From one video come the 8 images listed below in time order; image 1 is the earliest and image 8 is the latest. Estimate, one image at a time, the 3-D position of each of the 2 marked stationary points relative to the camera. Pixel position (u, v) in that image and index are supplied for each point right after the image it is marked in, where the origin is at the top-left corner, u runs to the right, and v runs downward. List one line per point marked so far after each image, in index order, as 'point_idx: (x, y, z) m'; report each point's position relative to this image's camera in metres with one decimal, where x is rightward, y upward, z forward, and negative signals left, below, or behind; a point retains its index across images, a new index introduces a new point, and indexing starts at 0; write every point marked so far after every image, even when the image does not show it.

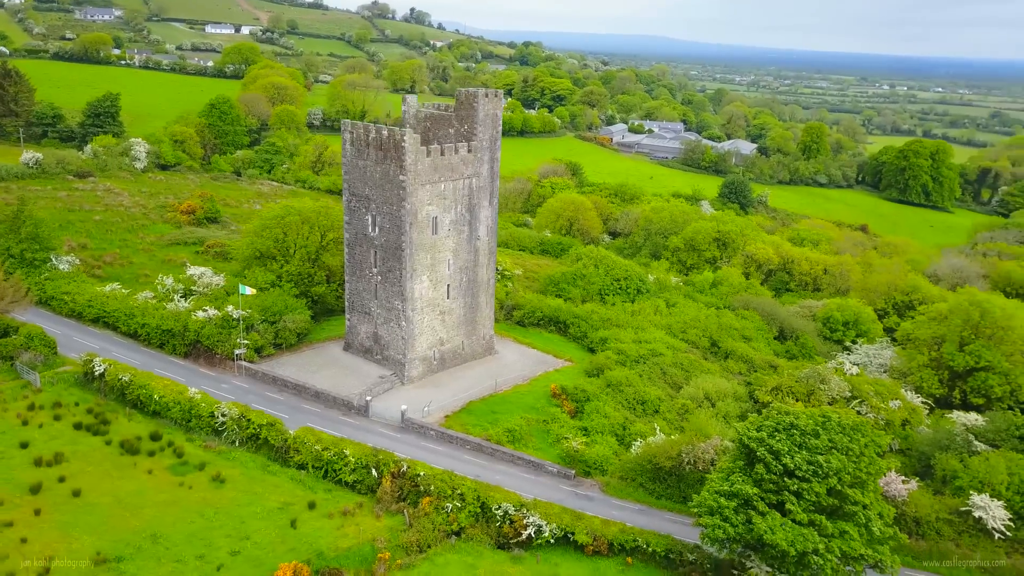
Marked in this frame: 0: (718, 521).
0: (+5.9, -6.7, +19.9) m
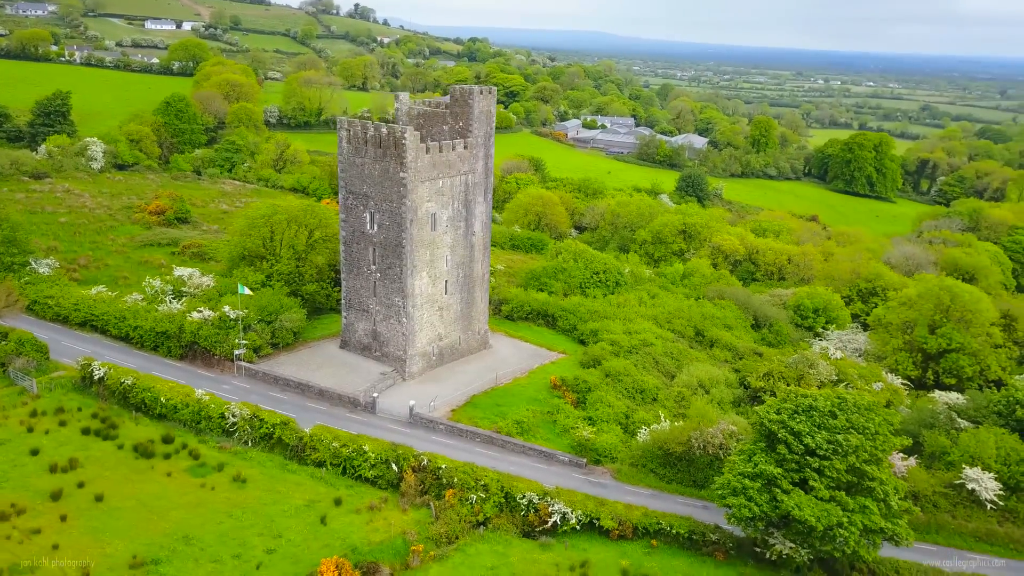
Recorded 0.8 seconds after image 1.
0: (+6.9, -6.3, +20.6) m
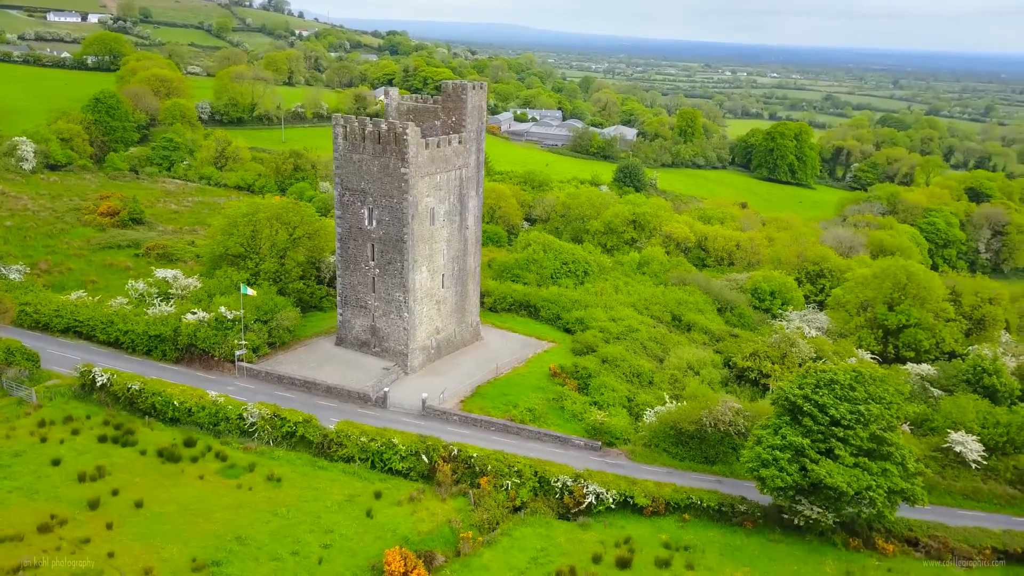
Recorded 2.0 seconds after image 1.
0: (+8.2, -5.7, +21.7) m
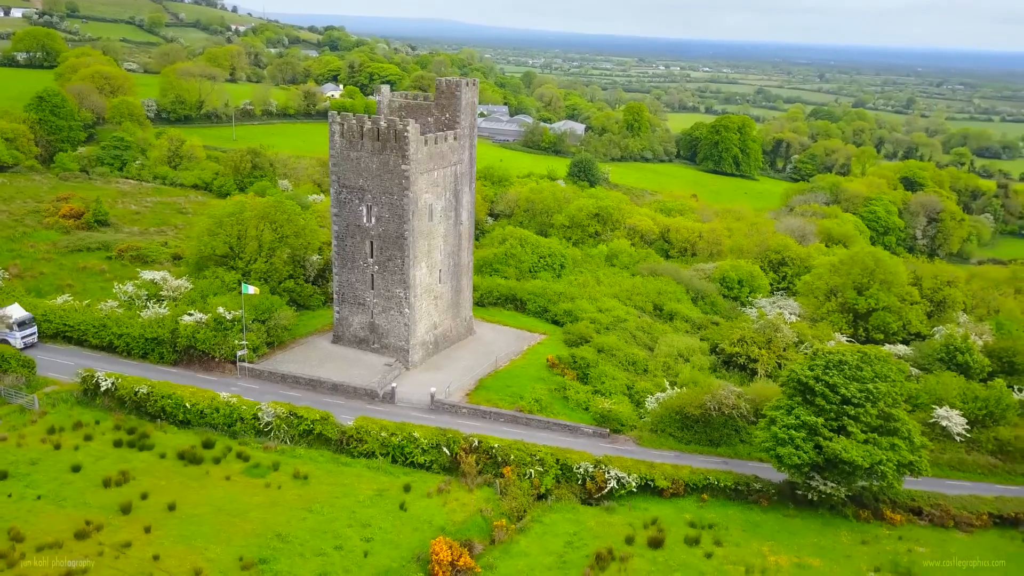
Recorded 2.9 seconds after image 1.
0: (+9.1, -5.2, +22.7) m
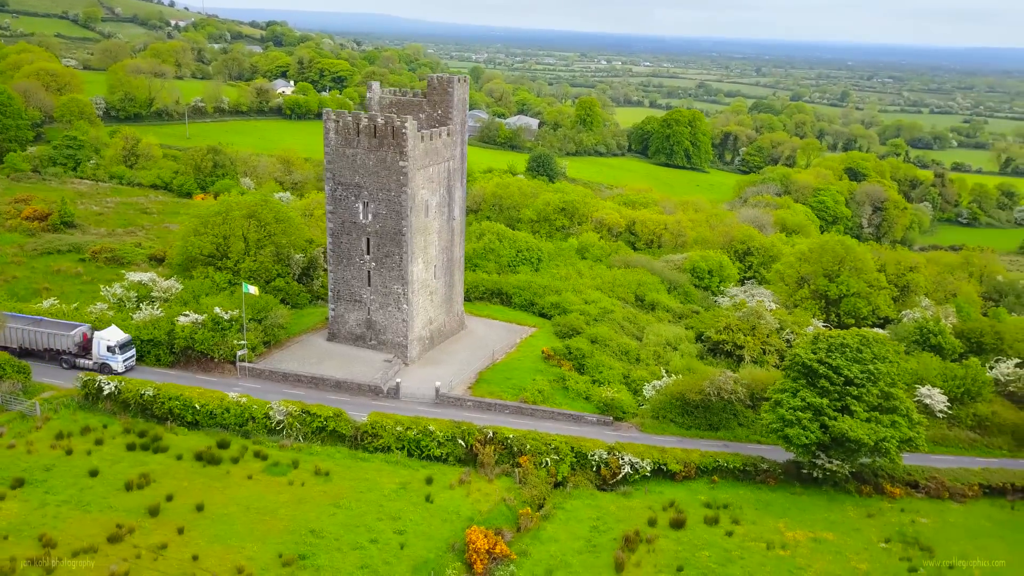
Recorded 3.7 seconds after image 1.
0: (+9.7, -4.8, +23.6) m
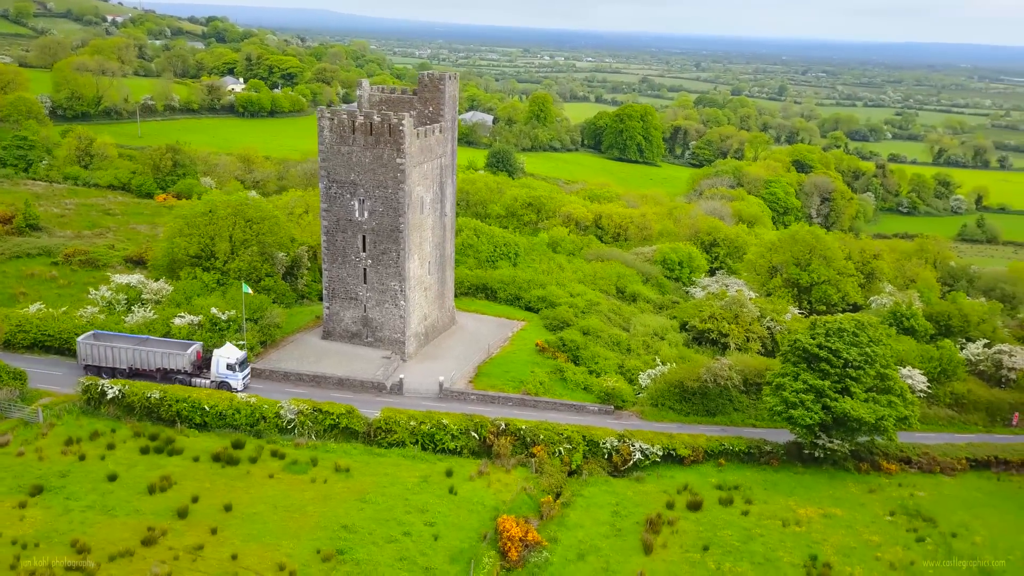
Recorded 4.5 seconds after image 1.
0: (+10.2, -4.3, +24.5) m
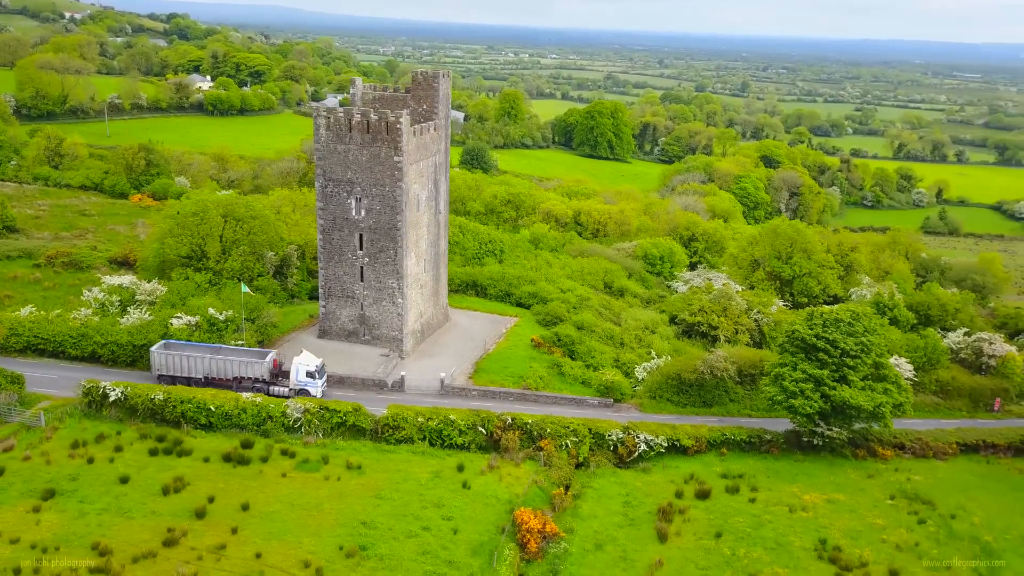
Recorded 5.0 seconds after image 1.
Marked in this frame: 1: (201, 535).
0: (+10.4, -4.0, +25.2) m
1: (-7.9, -6.3, +17.9) m
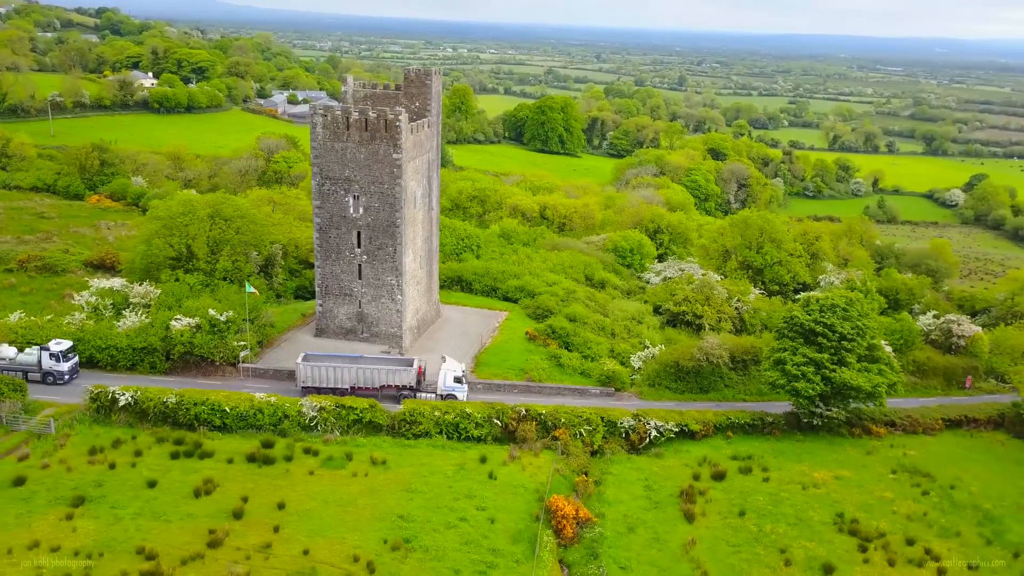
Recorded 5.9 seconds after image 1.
0: (+11.0, -3.6, +26.3) m
1: (-6.9, -6.3, +17.9) m
